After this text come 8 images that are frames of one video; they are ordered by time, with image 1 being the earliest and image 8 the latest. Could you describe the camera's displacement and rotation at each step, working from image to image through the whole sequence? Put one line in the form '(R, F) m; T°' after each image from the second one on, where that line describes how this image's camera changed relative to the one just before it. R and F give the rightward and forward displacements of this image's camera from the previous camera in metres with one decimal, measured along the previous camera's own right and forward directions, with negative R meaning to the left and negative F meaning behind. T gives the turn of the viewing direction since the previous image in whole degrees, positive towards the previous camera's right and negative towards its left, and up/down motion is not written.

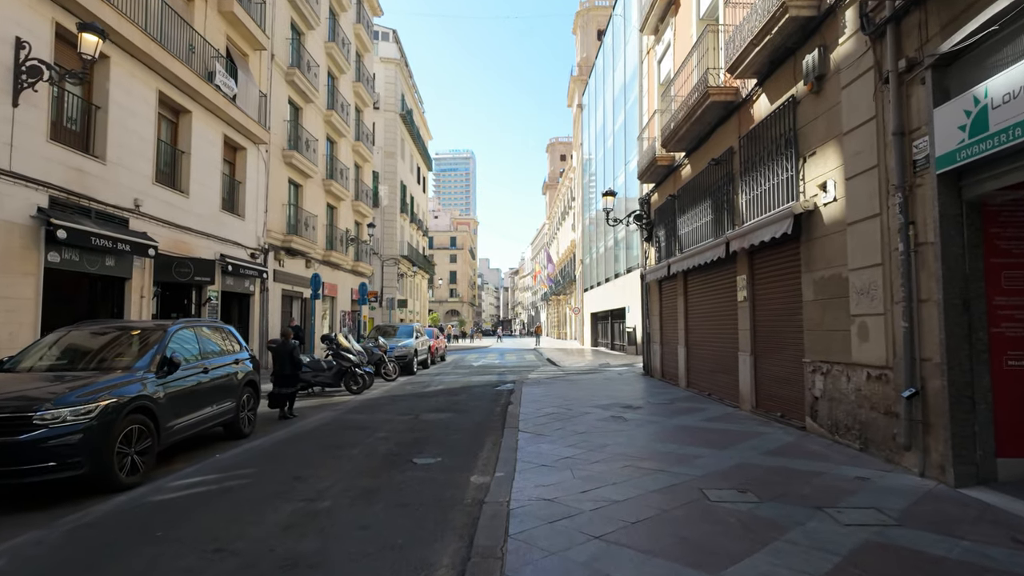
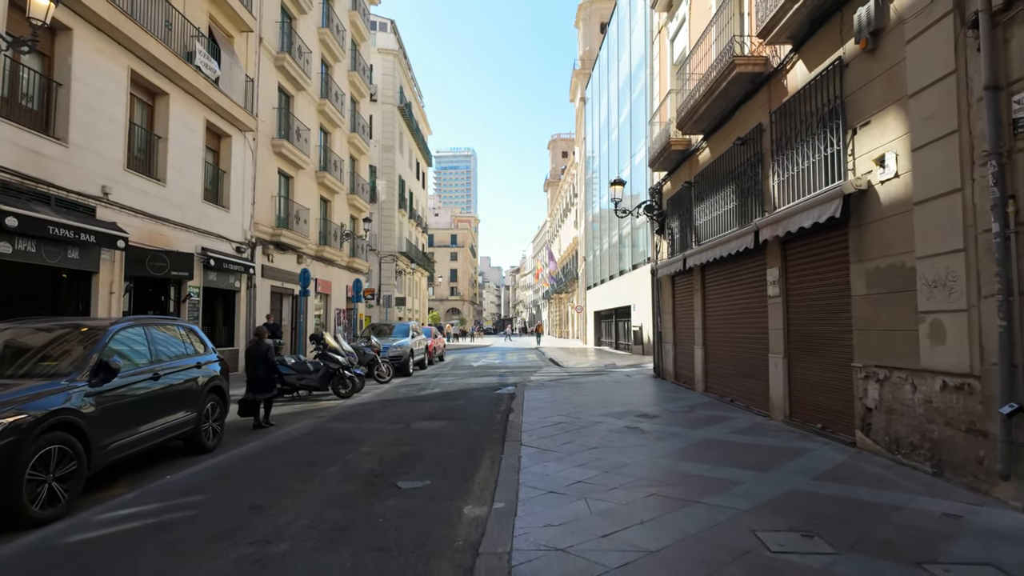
(0.0, +1.0) m; 0°
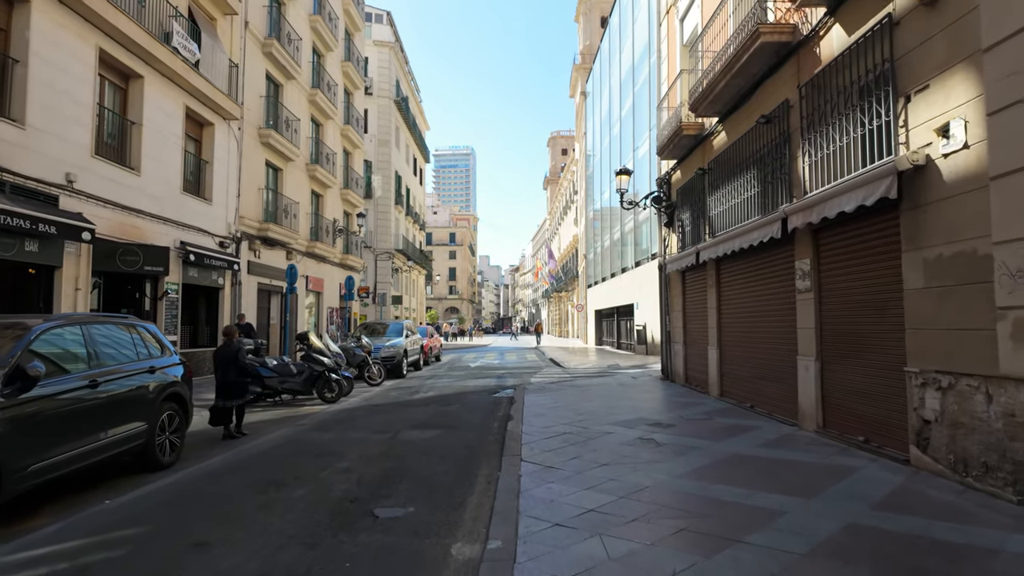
(0.0, +0.9) m; 0°
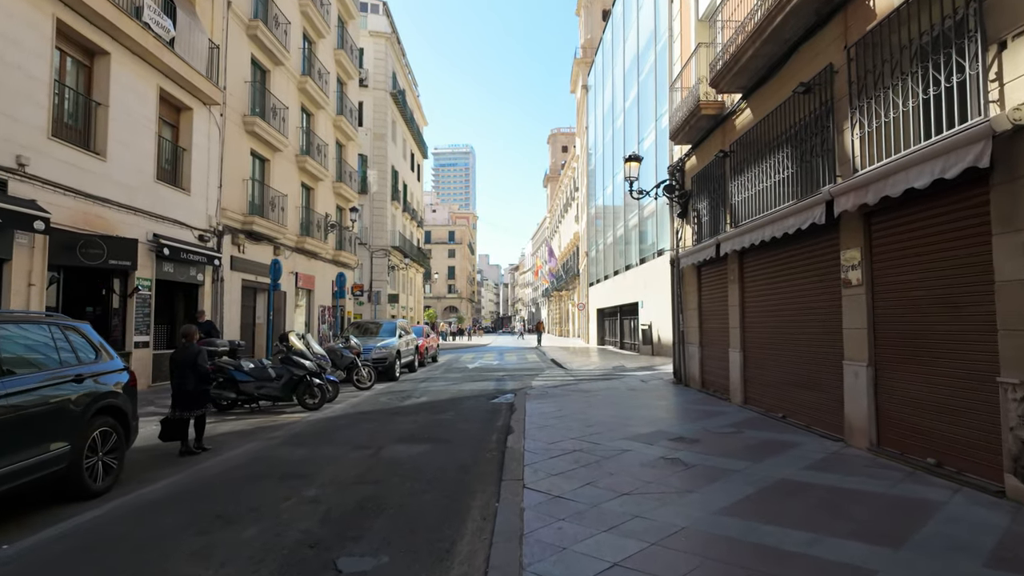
(0.0, +1.0) m; 0°
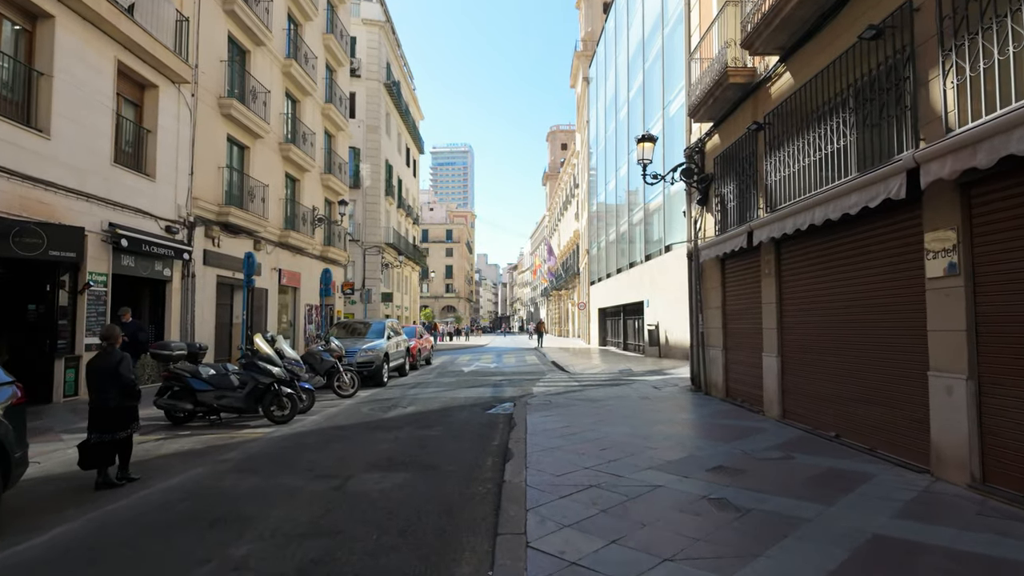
(0.0, +1.3) m; 0°
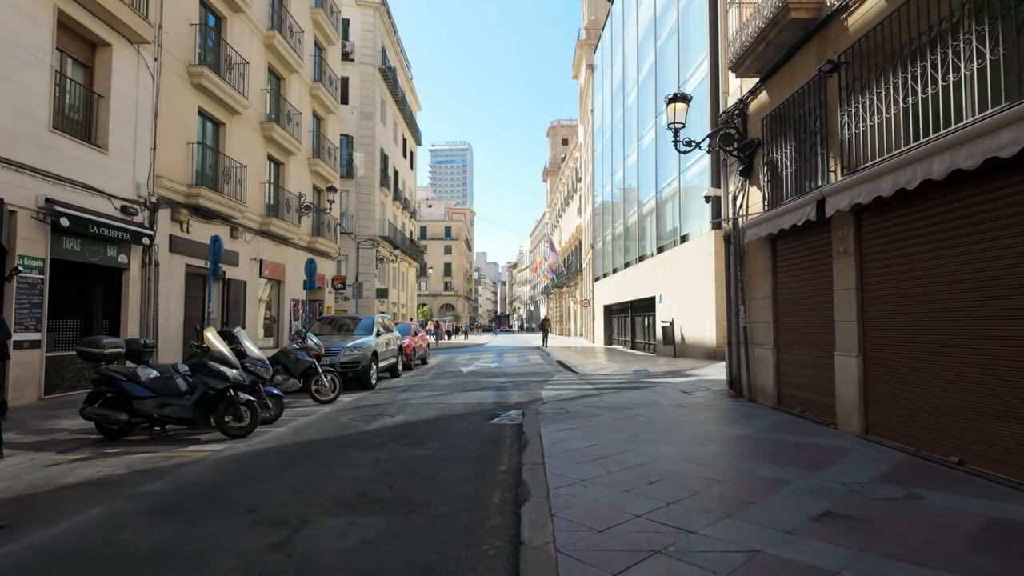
(-0.1, +1.7) m; 0°
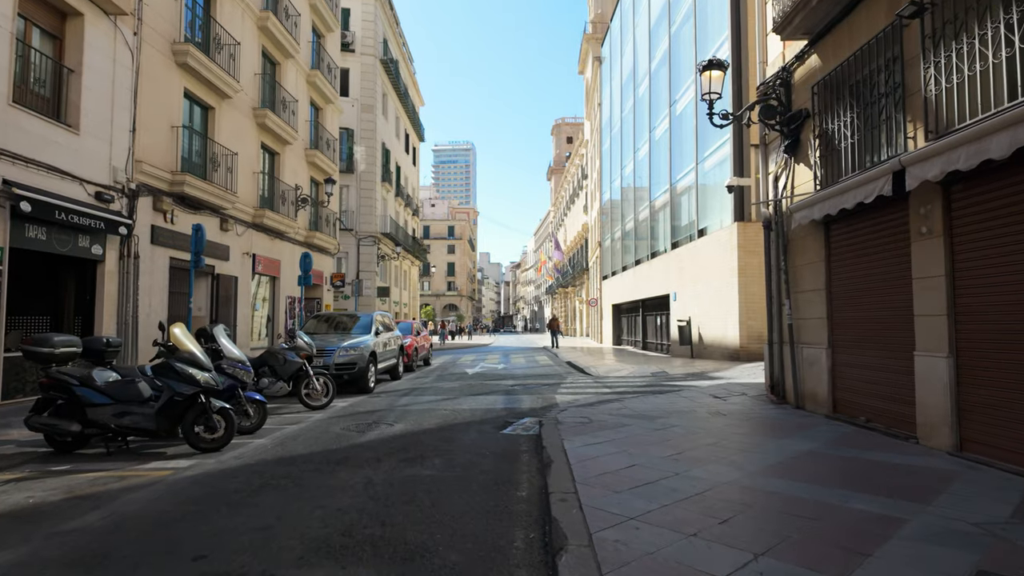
(-0.2, +1.1) m; 0°
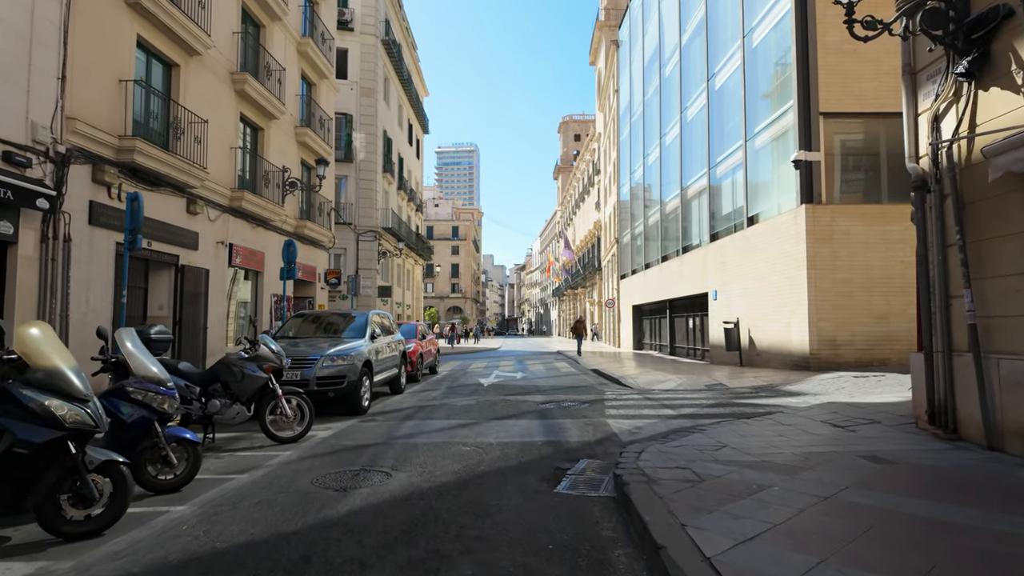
(-0.5, +2.6) m; 0°
